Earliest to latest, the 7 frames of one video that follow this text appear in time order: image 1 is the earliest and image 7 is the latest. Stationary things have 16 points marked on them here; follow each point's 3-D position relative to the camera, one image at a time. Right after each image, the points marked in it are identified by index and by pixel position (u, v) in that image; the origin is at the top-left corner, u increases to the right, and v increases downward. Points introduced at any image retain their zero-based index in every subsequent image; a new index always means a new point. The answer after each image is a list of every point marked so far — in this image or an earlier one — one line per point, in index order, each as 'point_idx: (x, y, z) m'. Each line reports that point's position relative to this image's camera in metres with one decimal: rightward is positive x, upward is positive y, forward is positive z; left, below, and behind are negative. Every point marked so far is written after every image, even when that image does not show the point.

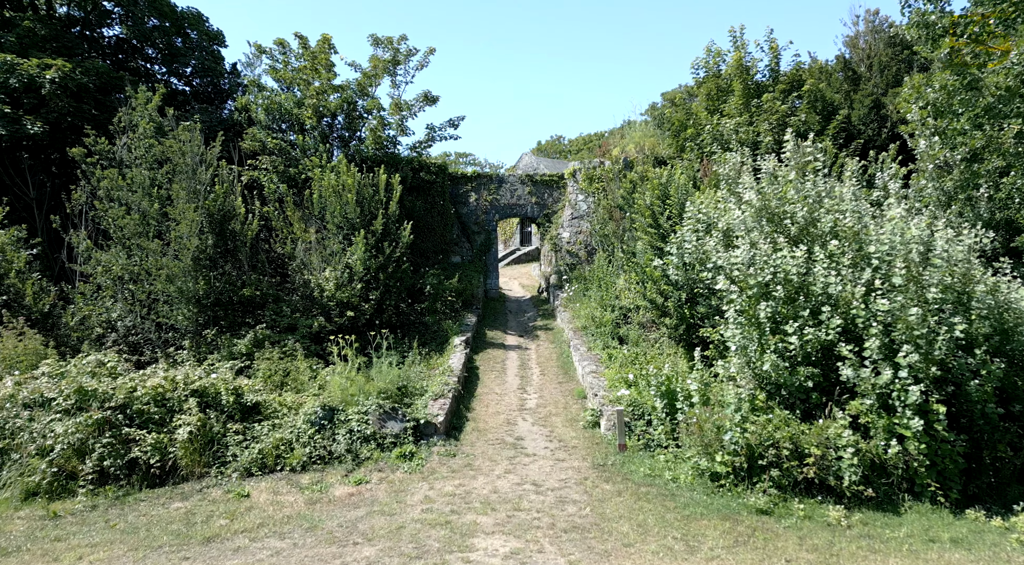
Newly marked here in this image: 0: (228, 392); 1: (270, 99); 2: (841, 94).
0: (-3.2, -1.3, +6.7) m
1: (-5.5, +4.2, +13.5) m
2: (+8.1, +4.6, +14.4) m
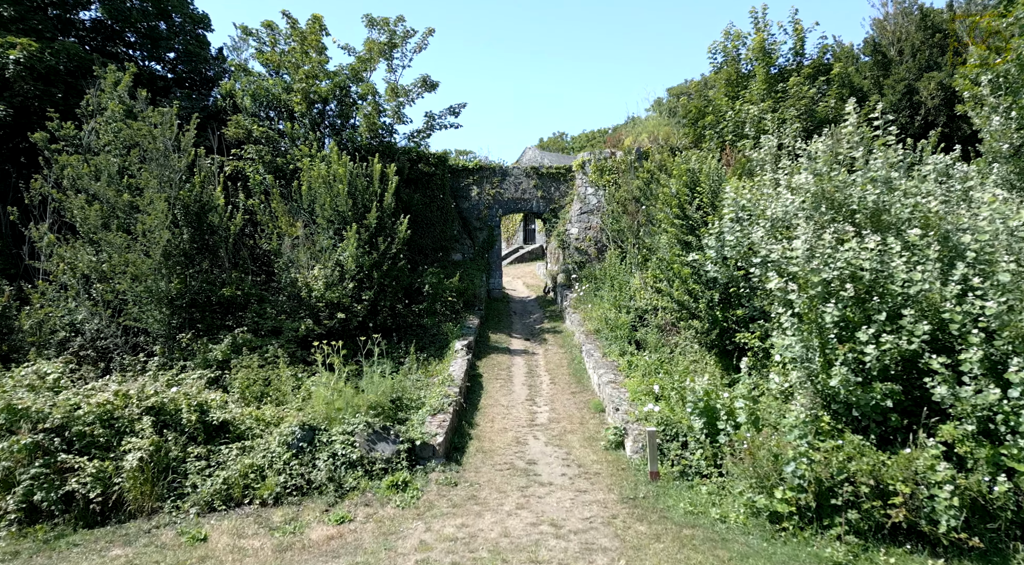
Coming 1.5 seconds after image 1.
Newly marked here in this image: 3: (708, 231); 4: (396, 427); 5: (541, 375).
0: (-3.1, -1.2, +5.7) m
1: (-5.4, +4.2, +12.5) m
2: (+8.2, +4.6, +13.4) m
3: (+2.3, +0.6, +7.0) m
4: (-1.2, -1.6, +6.3) m
5: (+0.5, -1.5, +9.8) m
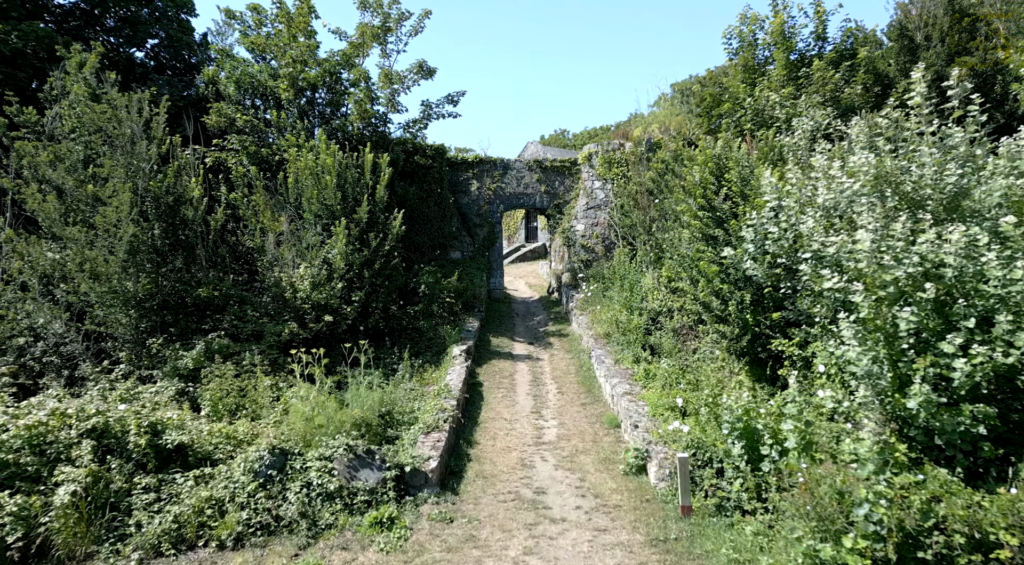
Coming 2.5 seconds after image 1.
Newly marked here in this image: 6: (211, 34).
0: (-3.1, -1.2, +4.9) m
1: (-5.4, +4.2, +11.7) m
2: (+8.2, +4.6, +12.6) m
3: (+2.4, +0.6, +6.1) m
4: (-1.2, -1.5, +5.5) m
5: (+0.5, -1.5, +9.0) m
6: (-6.9, +5.7, +13.5) m
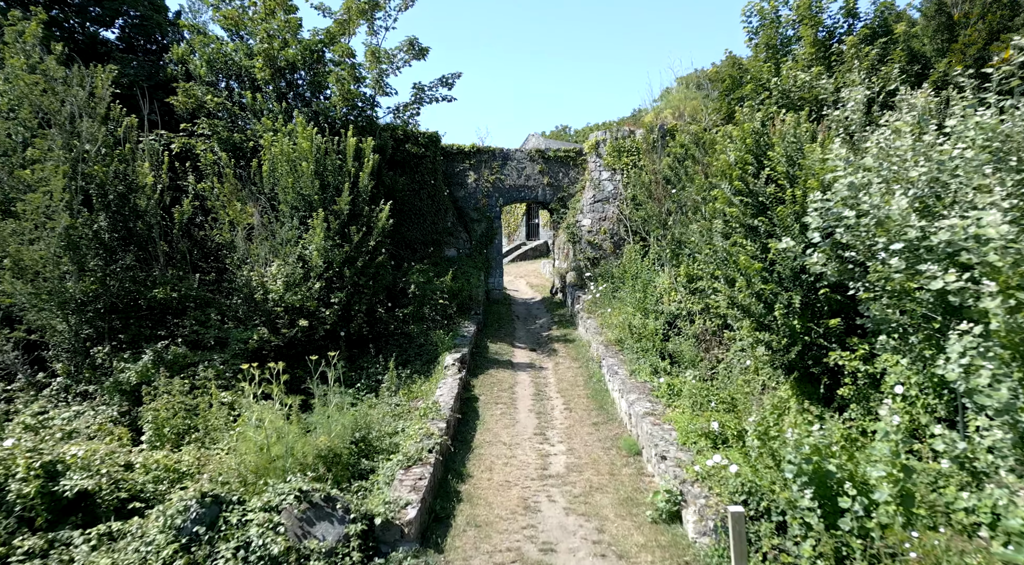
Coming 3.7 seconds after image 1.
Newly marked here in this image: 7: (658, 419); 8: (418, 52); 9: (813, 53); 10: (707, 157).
0: (-3.1, -1.2, +3.8) m
1: (-5.4, +4.2, +10.5) m
2: (+8.2, +4.6, +11.5) m
3: (+2.4, +0.6, +5.0) m
4: (-1.2, -1.5, +4.4) m
5: (+0.5, -1.5, +7.9) m
6: (-6.9, +5.7, +12.4) m
7: (+1.5, -1.4, +5.9) m
8: (-1.8, +4.4, +11.2) m
9: (+5.4, +4.1, +10.5) m
10: (+2.9, +1.9, +8.7) m
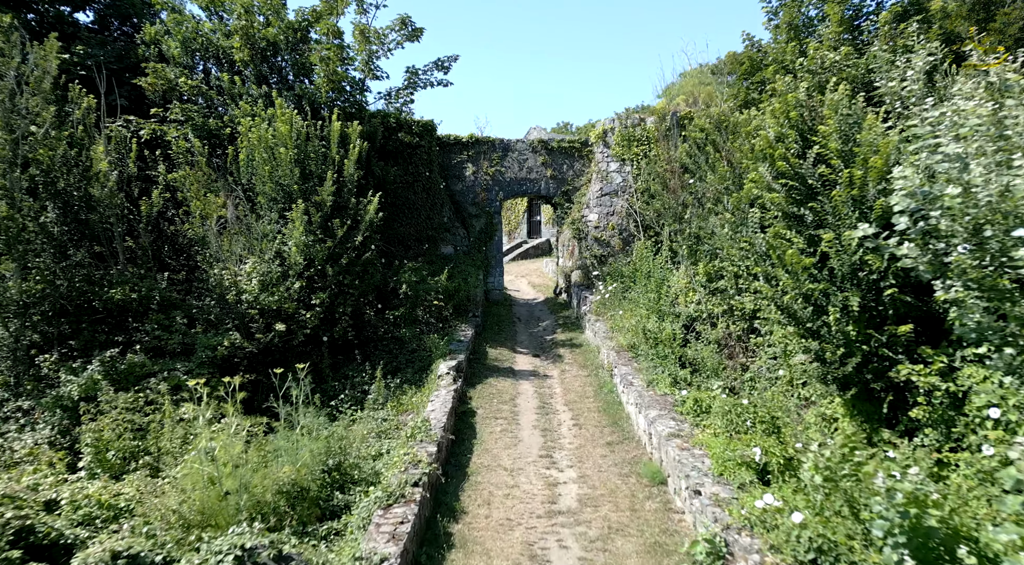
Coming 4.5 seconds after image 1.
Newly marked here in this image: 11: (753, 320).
0: (-3.1, -1.2, +2.9) m
1: (-5.4, +4.2, +9.7) m
2: (+8.3, +4.6, +10.6) m
3: (+2.4, +0.6, +4.1) m
4: (-1.2, -1.5, +3.5) m
5: (+0.6, -1.5, +7.0) m
6: (-6.9, +5.7, +11.5) m
7: (+1.5, -1.3, +5.0) m
8: (-1.8, +4.4, +10.4) m
9: (+5.4, +4.1, +9.7) m
10: (+2.9, +1.9, +7.8) m
11: (+3.0, -0.5, +7.3) m
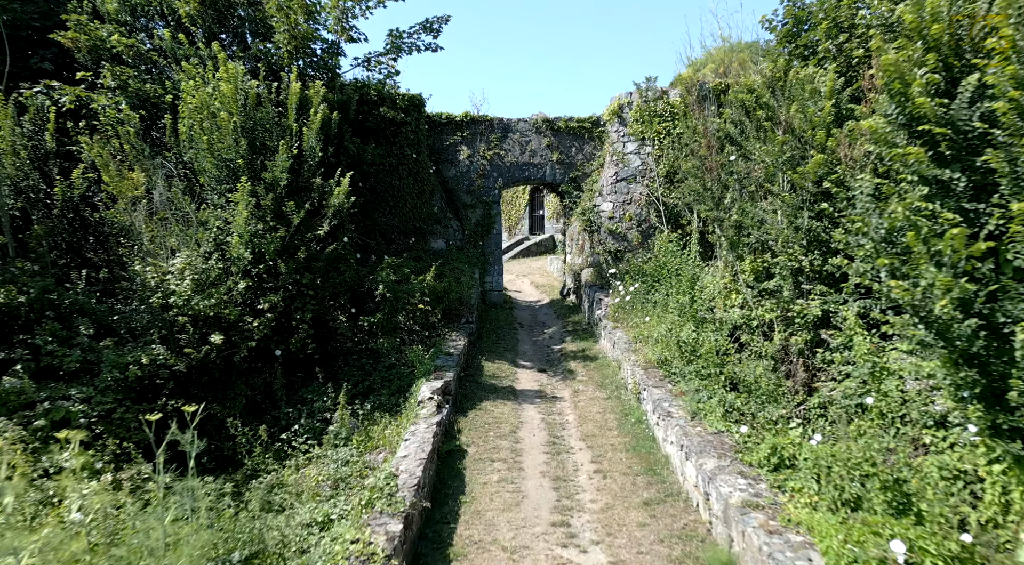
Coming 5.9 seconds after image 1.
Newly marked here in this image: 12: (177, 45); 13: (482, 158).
0: (-3.1, -1.2, +1.3) m
1: (-5.4, +4.3, +8.1) m
2: (+8.3, +4.7, +9.0) m
3: (+2.4, +0.6, +2.5) m
4: (-1.2, -1.5, +1.9) m
5: (+0.6, -1.5, +5.4) m
6: (-6.9, +5.7, +9.9) m
7: (+1.5, -1.3, +3.4) m
8: (-1.8, +4.4, +8.8) m
9: (+5.4, +4.1, +8.0) m
10: (+2.9, +1.9, +6.2) m
11: (+3.0, -0.5, +5.7) m
12: (-4.5, +3.2, +7.9) m
13: (-0.6, +2.3, +10.7) m
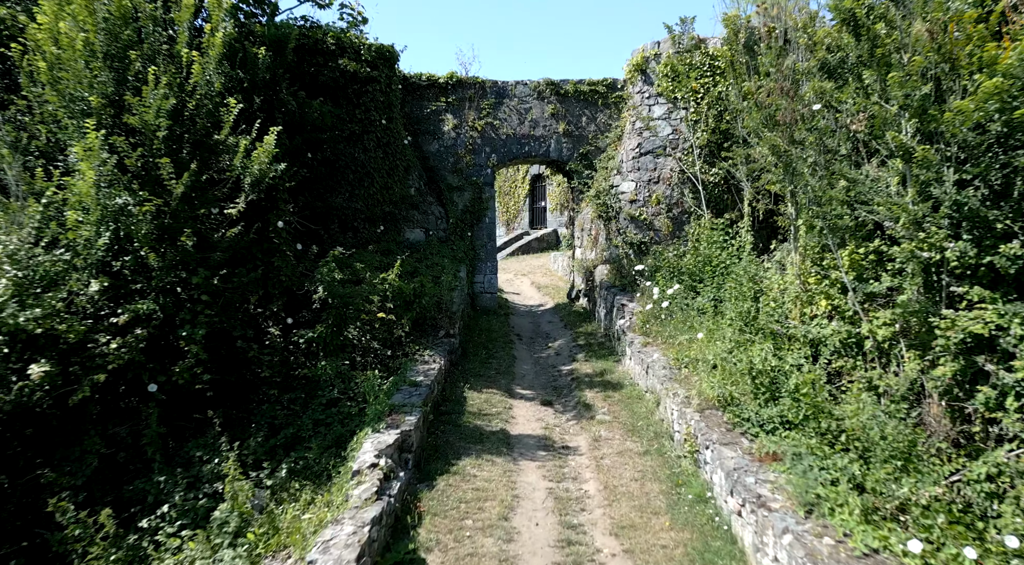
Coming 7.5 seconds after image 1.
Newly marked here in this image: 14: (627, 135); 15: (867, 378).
0: (-3.1, -1.2, -0.8) m
1: (-5.4, +4.3, +6.0) m
2: (+8.2, +4.6, +6.9) m
3: (+2.3, +0.6, +0.4) m
4: (-1.2, -1.5, -0.2) m
5: (+0.5, -1.5, +3.3) m
6: (-6.9, +5.7, +7.8) m
7: (+1.4, -1.3, +1.3) m
8: (-1.8, +4.4, +6.7) m
9: (+5.3, +4.1, +6.0) m
10: (+2.9, +1.9, +4.1) m
11: (+2.9, -0.5, +3.6) m
12: (-4.6, +3.2, +5.8) m
13: (-0.6, +2.3, +8.6) m
14: (+1.6, +2.1, +8.4) m
15: (+2.4, -0.7, +3.6) m
